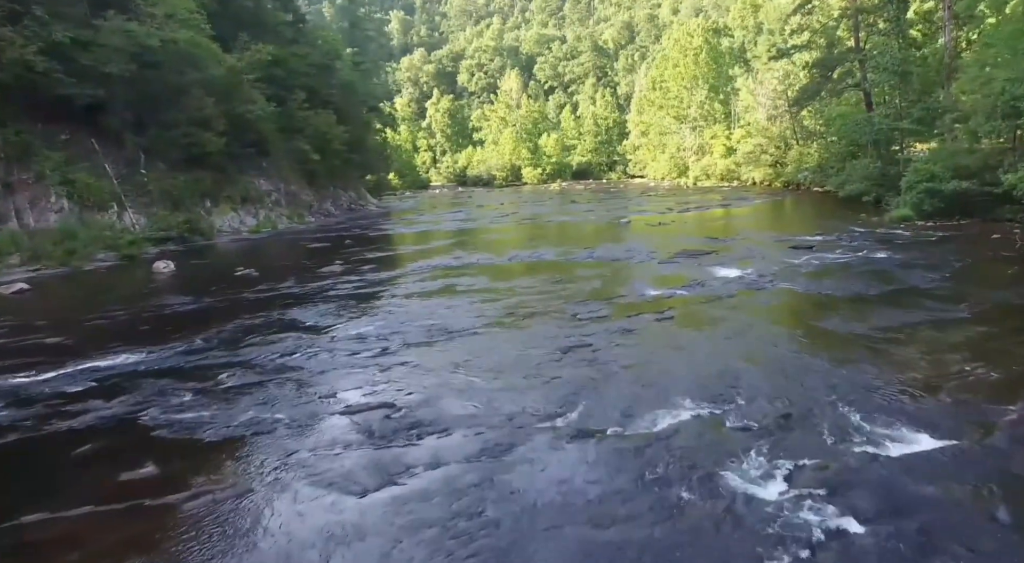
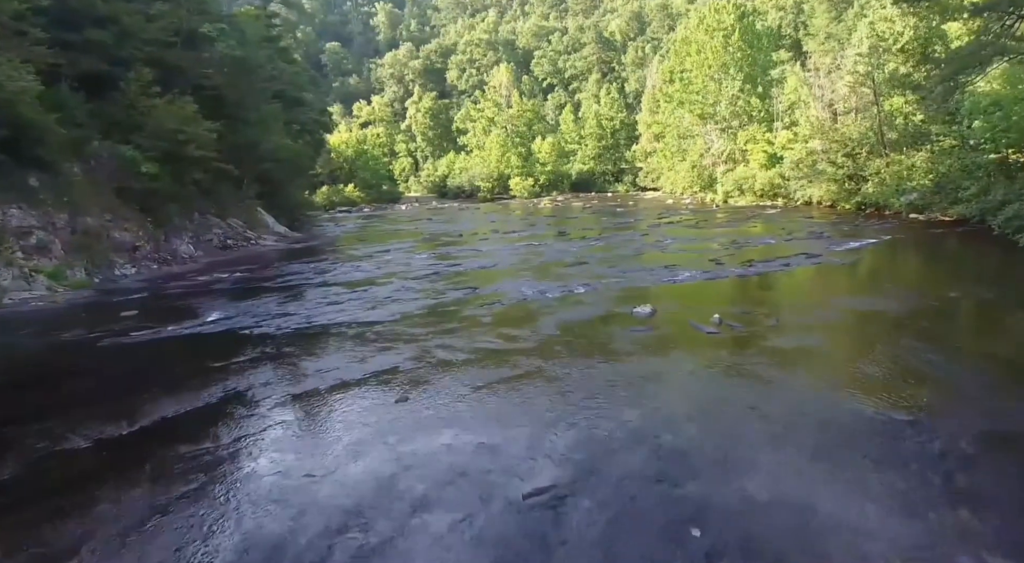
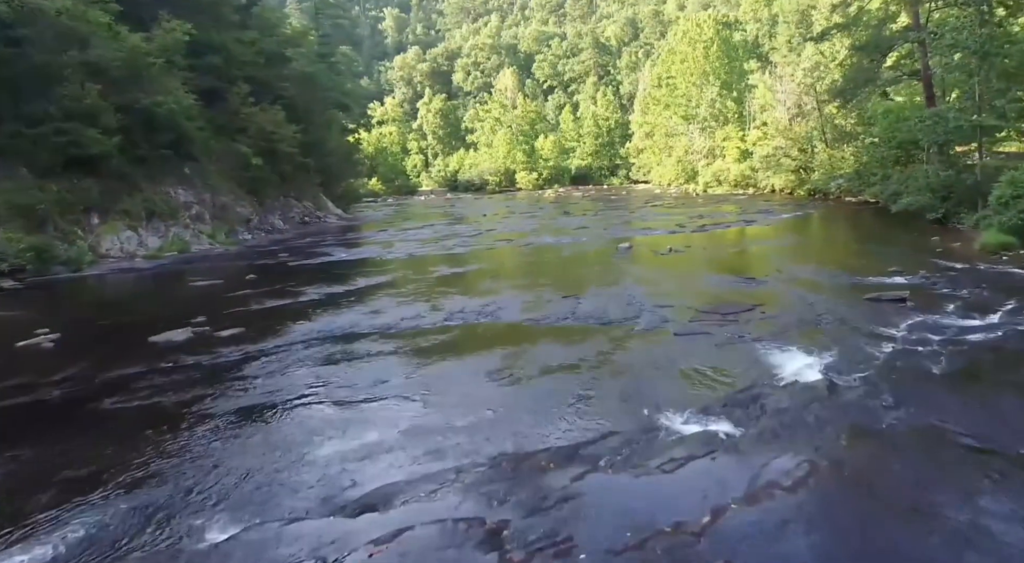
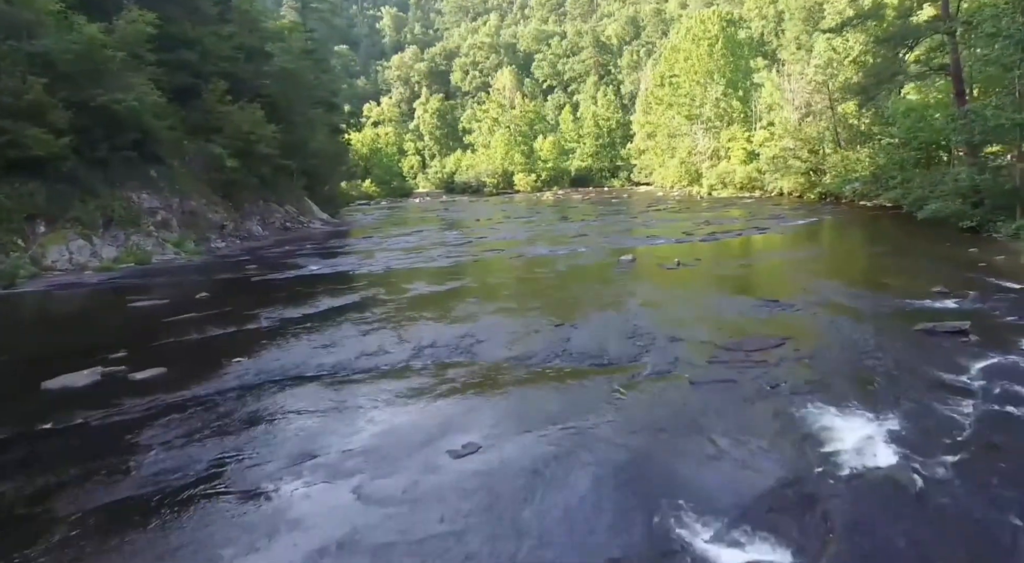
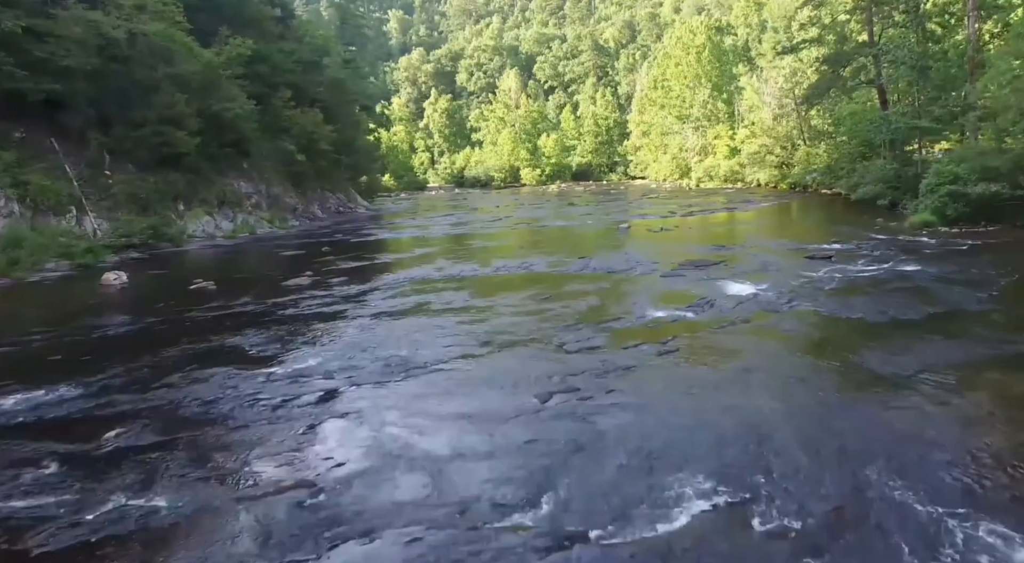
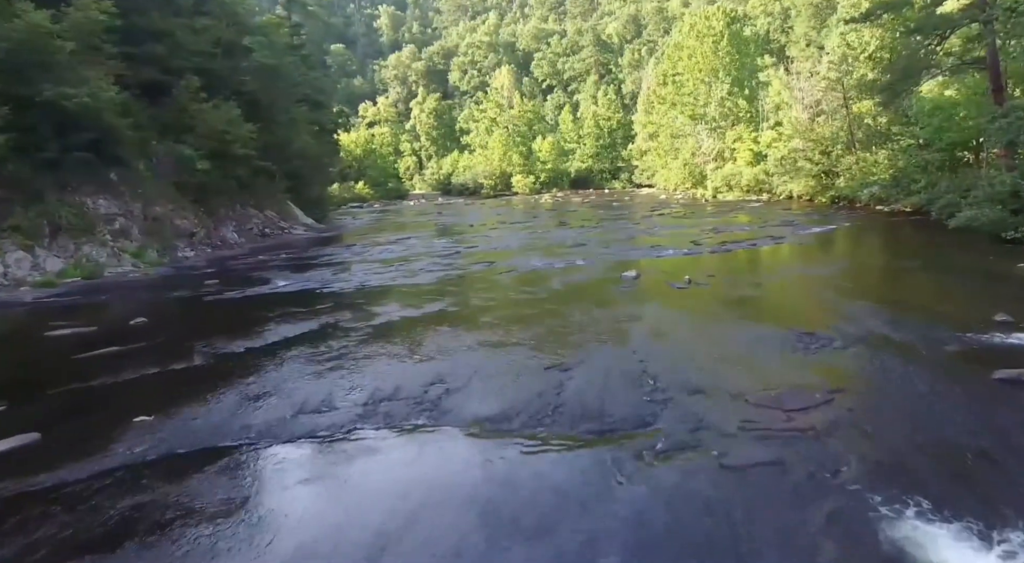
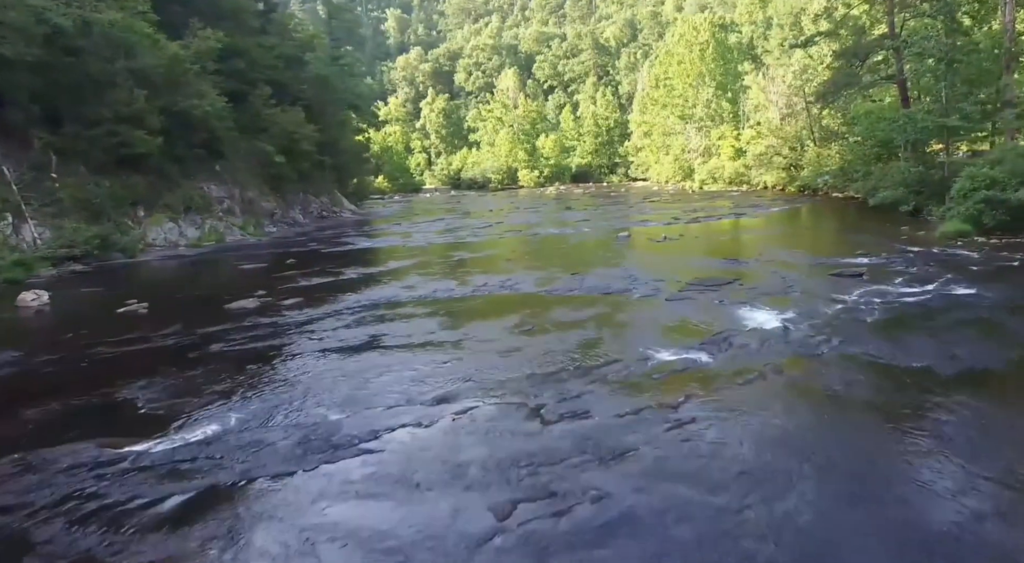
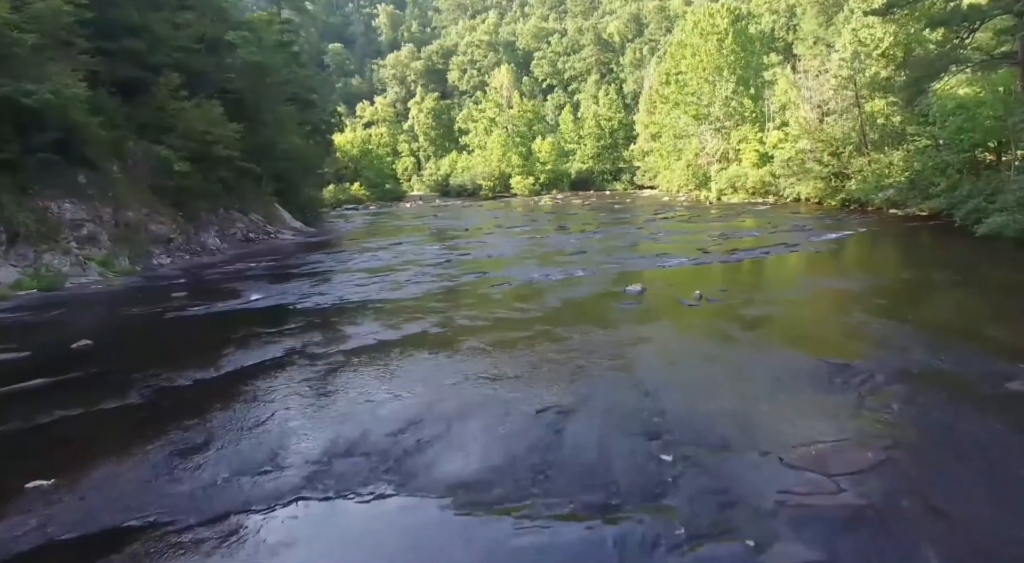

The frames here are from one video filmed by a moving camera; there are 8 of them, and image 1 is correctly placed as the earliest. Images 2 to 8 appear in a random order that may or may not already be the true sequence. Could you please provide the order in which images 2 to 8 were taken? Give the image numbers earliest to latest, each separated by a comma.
5, 7, 3, 4, 6, 8, 2
